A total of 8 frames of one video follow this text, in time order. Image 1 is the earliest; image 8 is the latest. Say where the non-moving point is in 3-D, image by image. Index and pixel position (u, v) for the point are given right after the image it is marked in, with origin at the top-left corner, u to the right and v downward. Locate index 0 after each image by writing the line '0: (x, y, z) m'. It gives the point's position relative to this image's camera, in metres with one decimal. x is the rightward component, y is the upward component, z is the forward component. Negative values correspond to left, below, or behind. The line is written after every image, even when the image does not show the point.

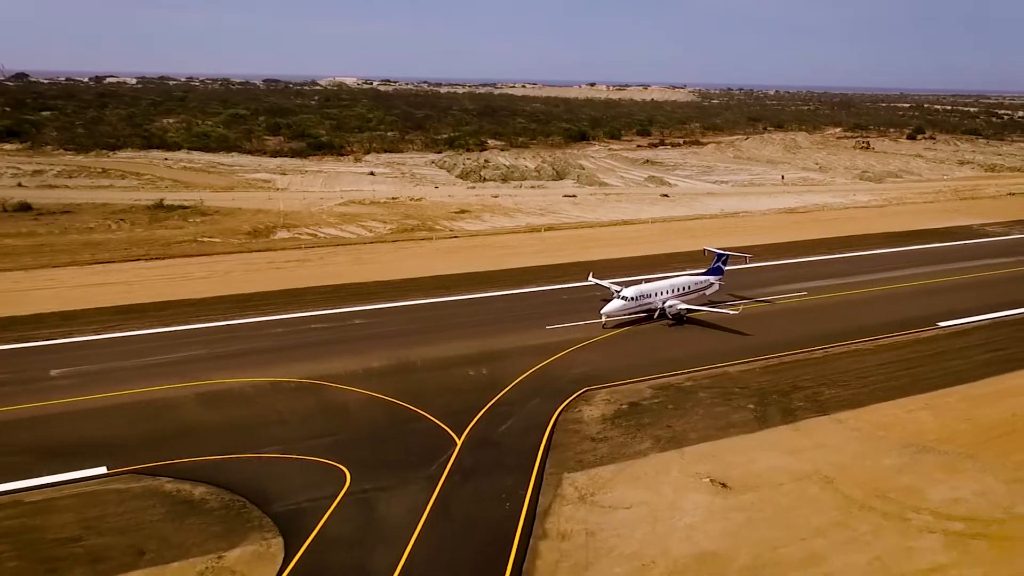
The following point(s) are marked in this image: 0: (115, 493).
0: (-9.1, -4.7, +17.7) m
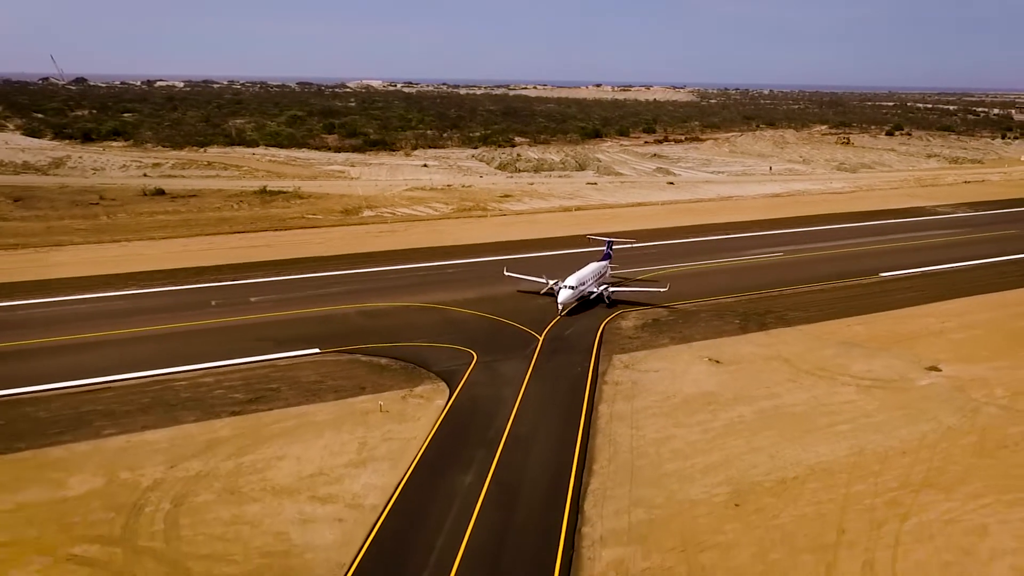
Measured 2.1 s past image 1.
0: (-6.5, -2.7, +27.4) m
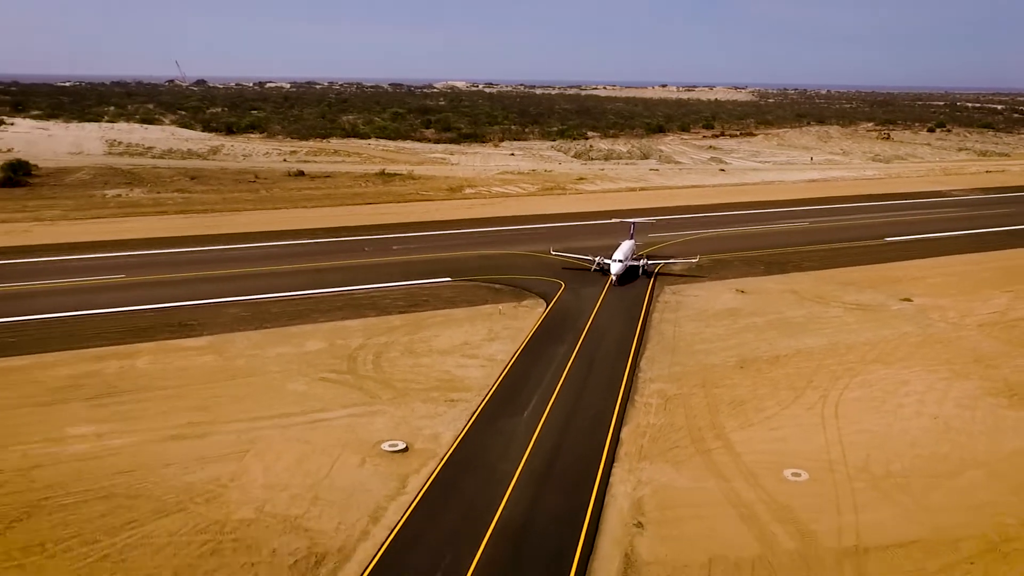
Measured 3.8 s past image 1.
0: (-2.6, +0.1, +38.0) m
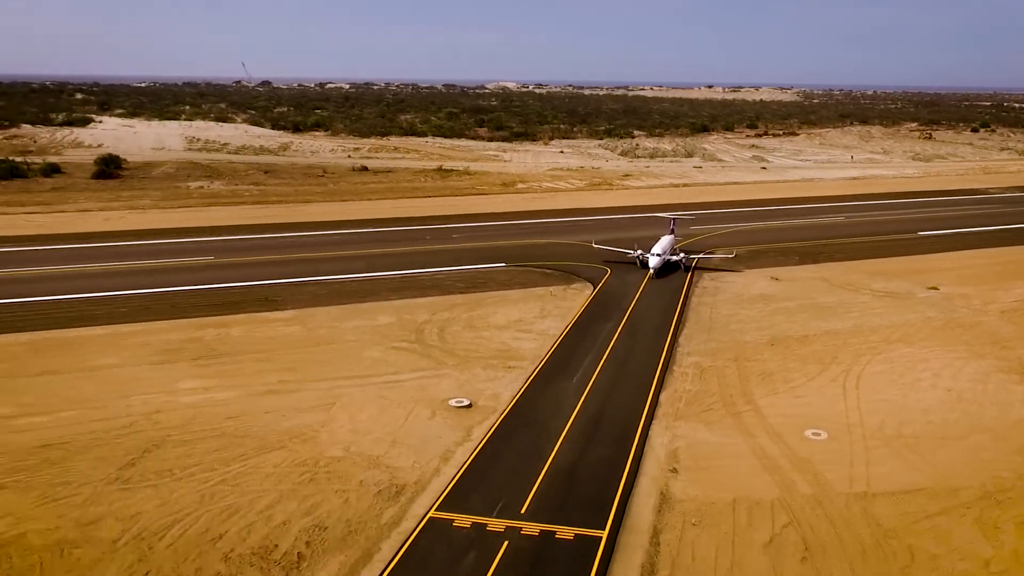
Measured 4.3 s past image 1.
0: (+0.3, +1.0, +41.5) m
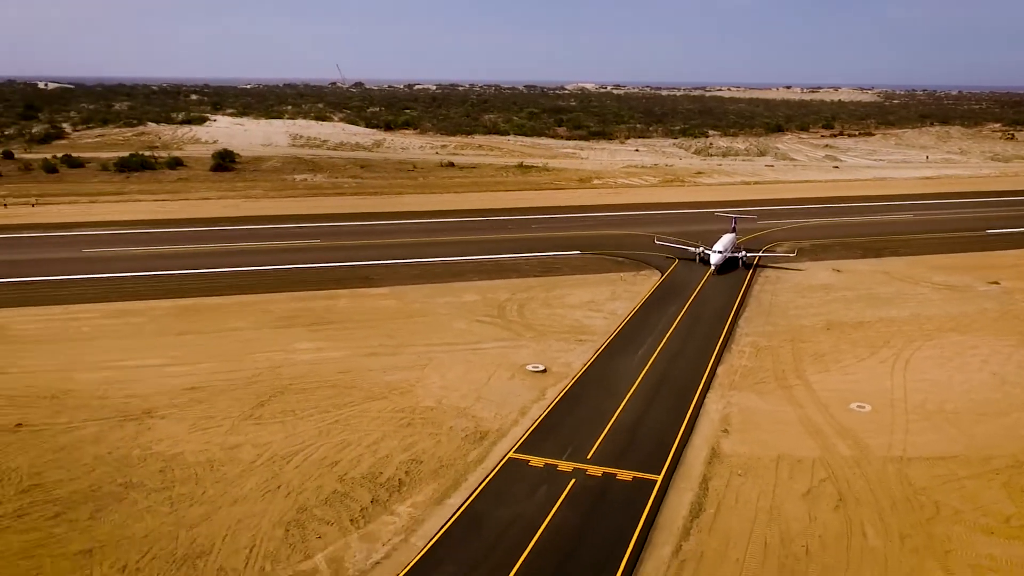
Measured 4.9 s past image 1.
0: (+4.8, +1.8, +45.0) m
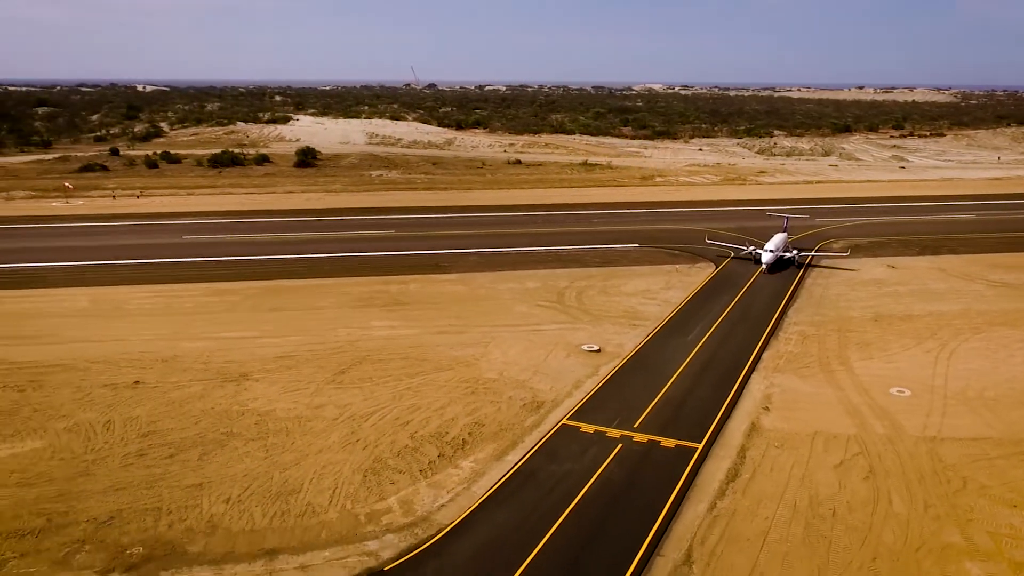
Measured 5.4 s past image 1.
0: (+8.7, +2.4, +47.1) m
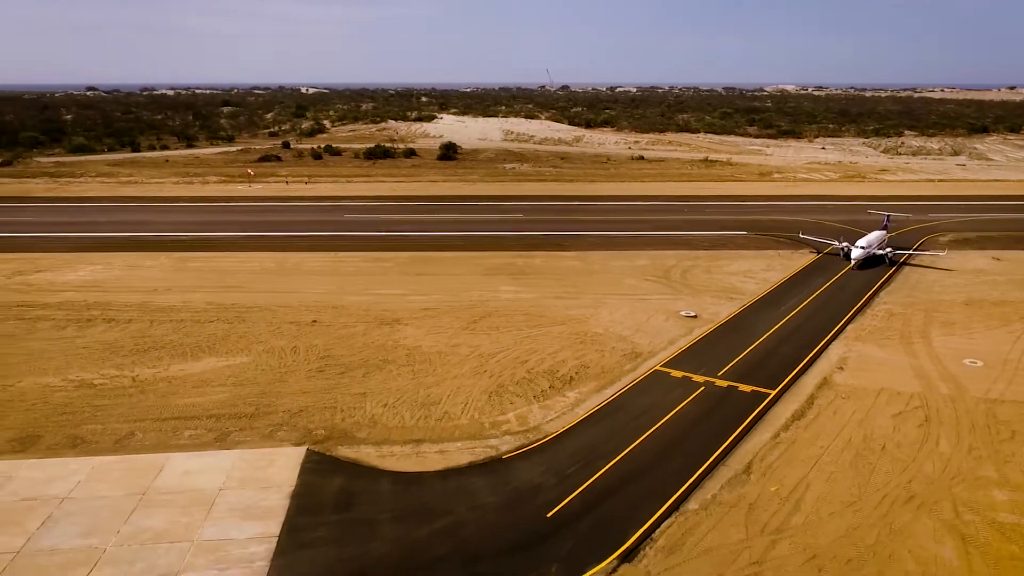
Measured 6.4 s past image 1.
0: (+16.7, +3.5, +50.8) m
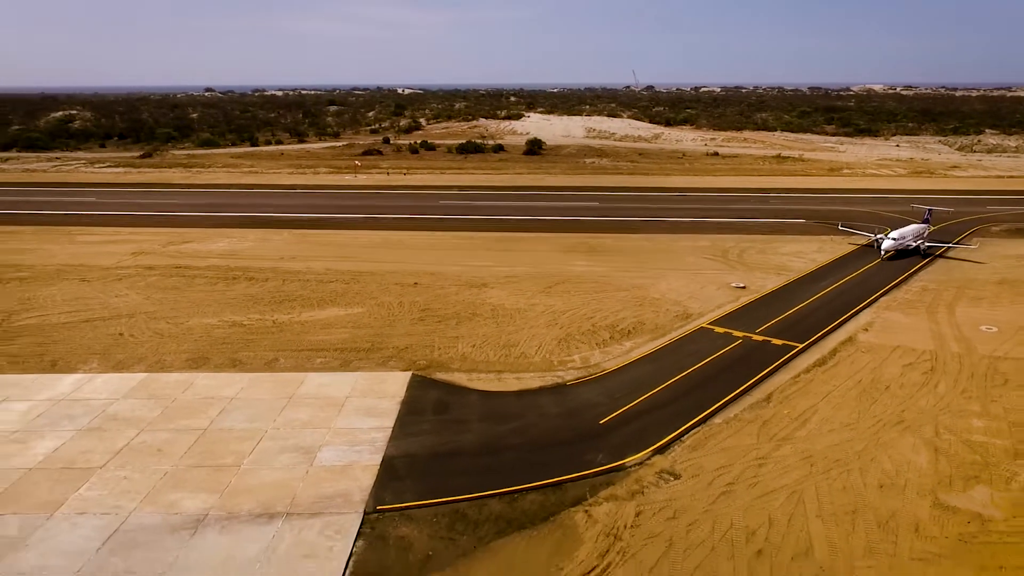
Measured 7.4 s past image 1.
0: (+22.4, +4.8, +55.4) m
